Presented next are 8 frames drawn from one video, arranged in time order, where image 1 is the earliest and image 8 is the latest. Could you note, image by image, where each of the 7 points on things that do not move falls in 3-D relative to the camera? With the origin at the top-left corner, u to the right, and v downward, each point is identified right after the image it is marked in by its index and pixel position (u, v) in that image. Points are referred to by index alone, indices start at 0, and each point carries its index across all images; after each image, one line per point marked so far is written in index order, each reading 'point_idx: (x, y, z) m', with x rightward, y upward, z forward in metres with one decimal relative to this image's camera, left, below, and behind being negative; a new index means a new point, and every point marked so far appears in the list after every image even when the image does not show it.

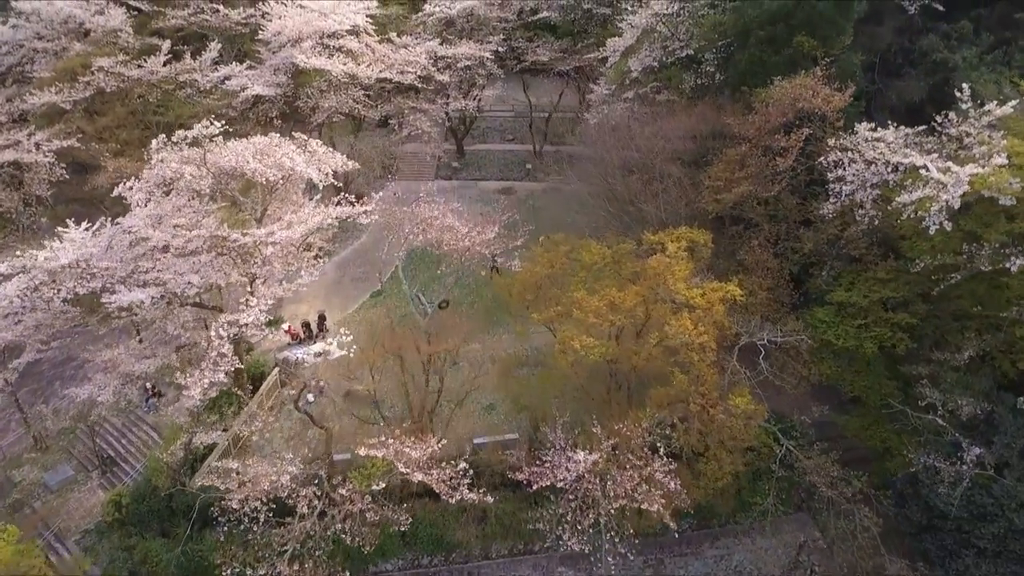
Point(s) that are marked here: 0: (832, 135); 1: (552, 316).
0: (+5.8, +2.8, +12.4) m
1: (+0.6, -0.4, +10.8) m
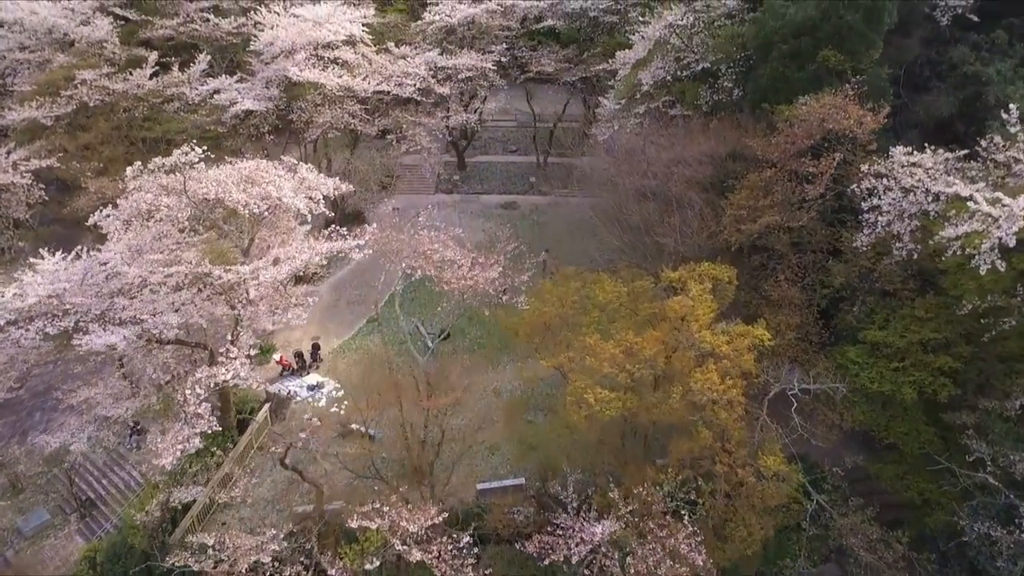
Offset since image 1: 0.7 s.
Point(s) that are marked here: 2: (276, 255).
0: (+5.9, +2.2, +11.4) m
1: (+0.7, -1.1, +9.9) m
2: (-4.0, +0.5, +11.4) m
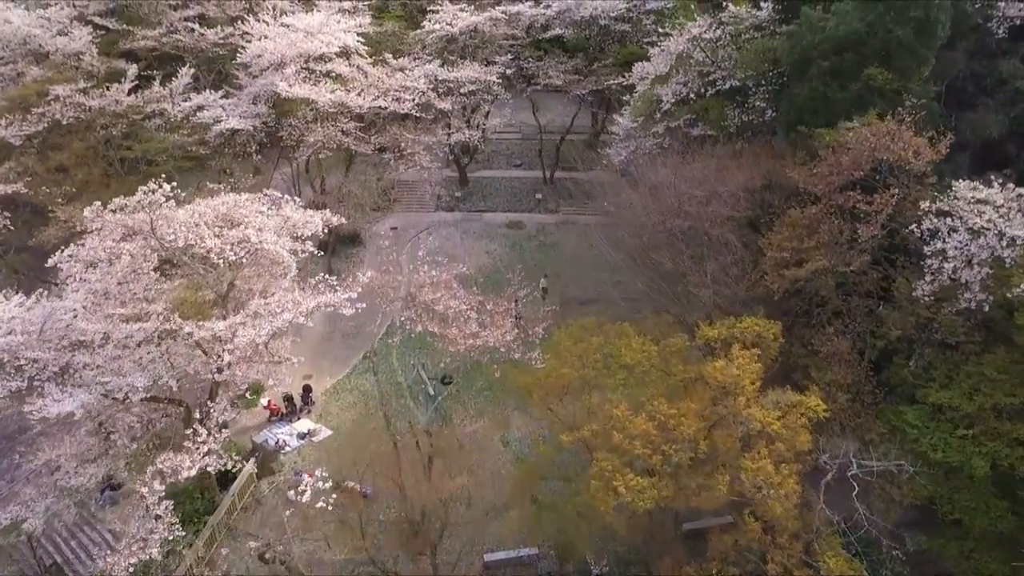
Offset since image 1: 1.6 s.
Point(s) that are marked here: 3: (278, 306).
0: (+6.1, +1.4, +10.1) m
1: (+0.9, -1.9, +8.6) m
2: (-3.8, -0.3, +10.0) m
3: (-3.5, -0.3, +10.2) m
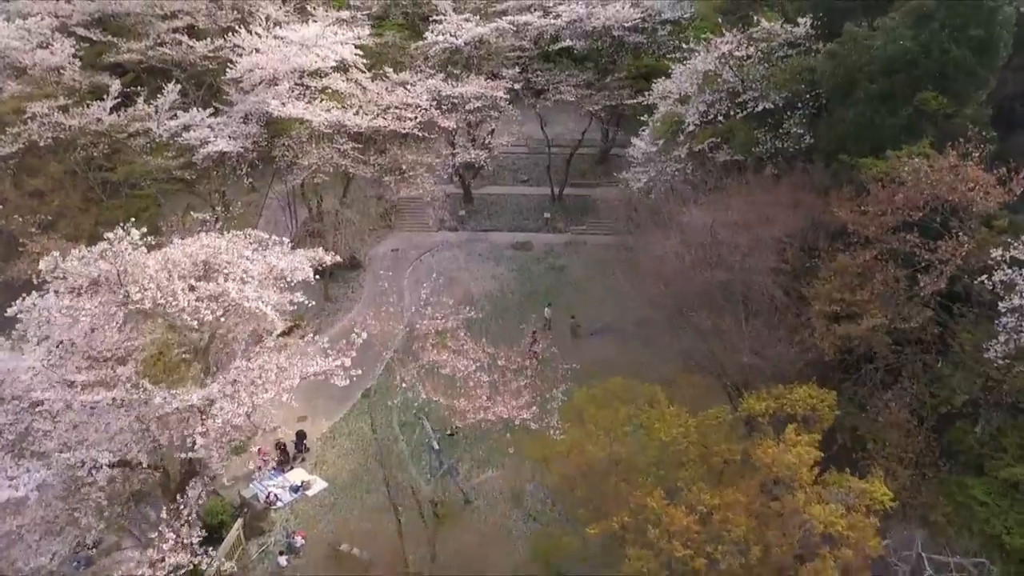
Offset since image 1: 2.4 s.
0: (+6.3, +0.7, +8.9) m
1: (+1.1, -2.6, +7.4) m
2: (-3.6, -1.1, +8.9) m
3: (-3.3, -1.0, +9.0) m
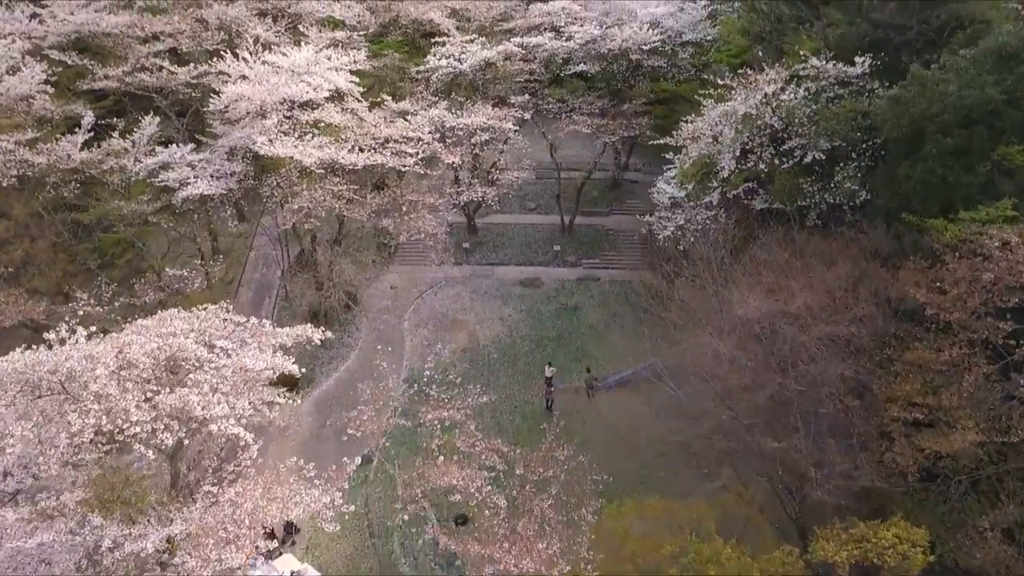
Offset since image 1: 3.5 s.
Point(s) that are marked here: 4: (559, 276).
0: (+6.5, -0.5, +7.5) m
1: (+1.4, -3.8, +6.0) m
2: (-3.4, -2.2, +7.5) m
3: (-3.1, -2.2, +7.6) m
4: (+1.3, +0.3, +18.8) m
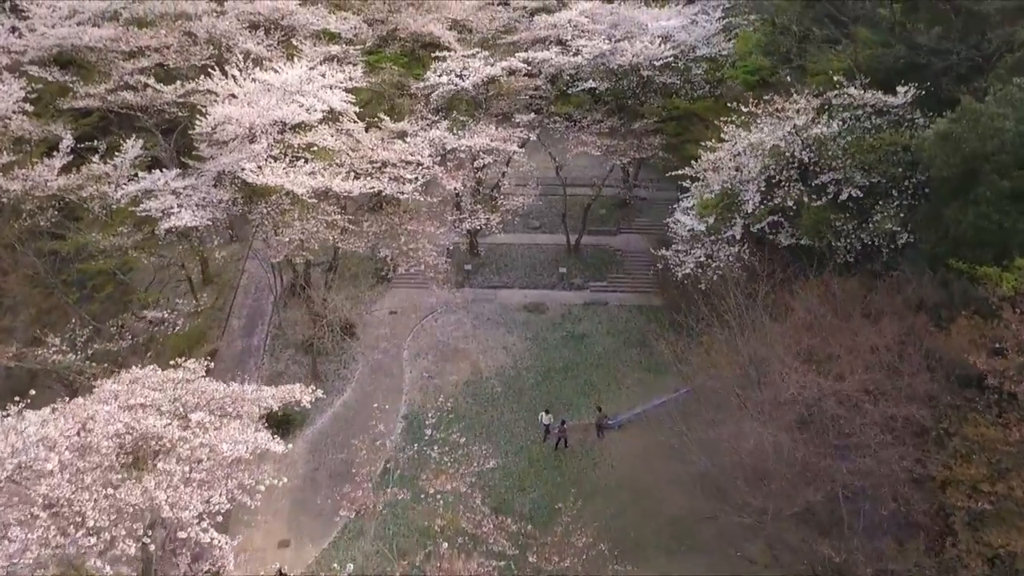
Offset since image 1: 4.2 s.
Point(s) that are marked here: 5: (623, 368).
0: (+6.6, -1.2, +6.6) m
1: (+1.5, -4.5, +5.1) m
2: (-3.2, -2.9, +6.6) m
3: (-2.9, -2.9, +6.7) m
4: (+1.4, -0.4, +17.9) m
5: (+2.7, -1.8, +15.6) m
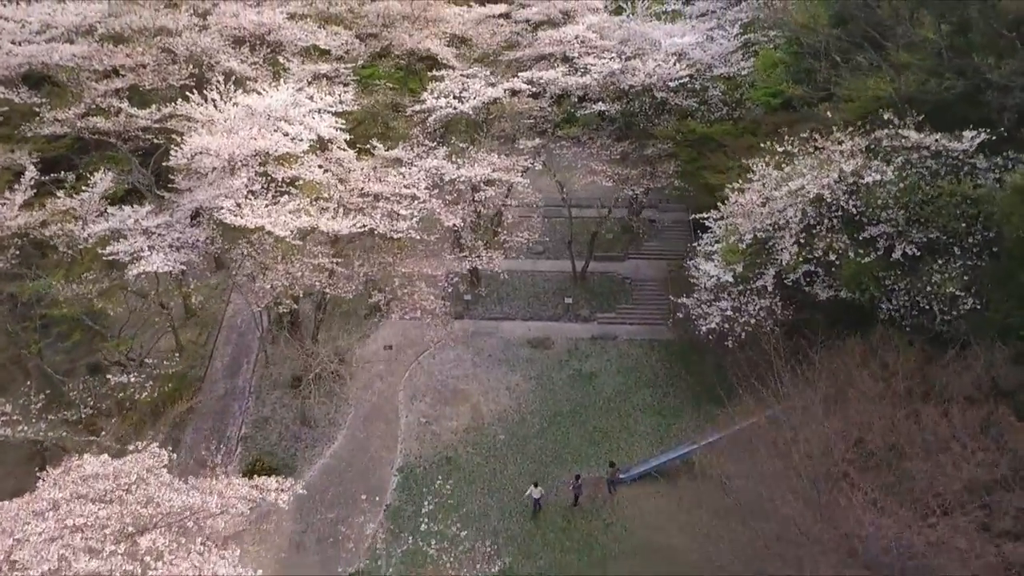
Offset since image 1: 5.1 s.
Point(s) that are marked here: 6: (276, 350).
0: (+6.8, -2.0, +5.5) m
1: (+1.6, -5.3, +3.9) m
2: (-3.1, -3.8, +5.4) m
3: (-2.8, -3.8, +5.5) m
4: (+1.5, -1.2, +16.8) m
5: (+2.7, -2.7, +14.4) m
6: (-5.4, -1.4, +15.5) m
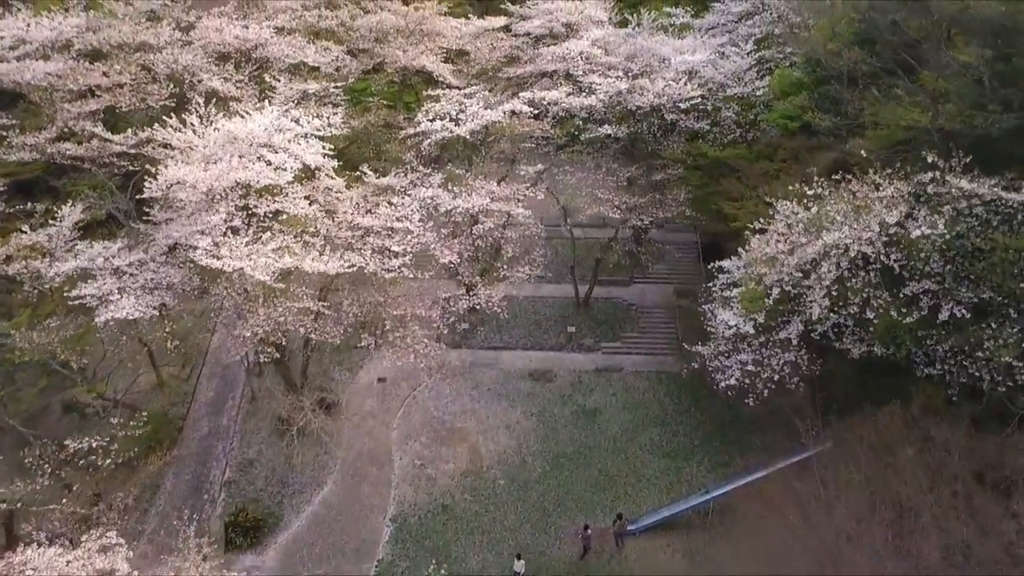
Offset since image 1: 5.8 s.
0: (+6.8, -2.8, +4.6) m
1: (+1.6, -6.1, +3.0) m
2: (-3.1, -4.6, +4.5) m
3: (-2.8, -4.5, +4.6) m
4: (+1.5, -2.0, +15.8) m
5: (+2.8, -3.4, +13.5) m
6: (-5.4, -2.1, +14.6) m
